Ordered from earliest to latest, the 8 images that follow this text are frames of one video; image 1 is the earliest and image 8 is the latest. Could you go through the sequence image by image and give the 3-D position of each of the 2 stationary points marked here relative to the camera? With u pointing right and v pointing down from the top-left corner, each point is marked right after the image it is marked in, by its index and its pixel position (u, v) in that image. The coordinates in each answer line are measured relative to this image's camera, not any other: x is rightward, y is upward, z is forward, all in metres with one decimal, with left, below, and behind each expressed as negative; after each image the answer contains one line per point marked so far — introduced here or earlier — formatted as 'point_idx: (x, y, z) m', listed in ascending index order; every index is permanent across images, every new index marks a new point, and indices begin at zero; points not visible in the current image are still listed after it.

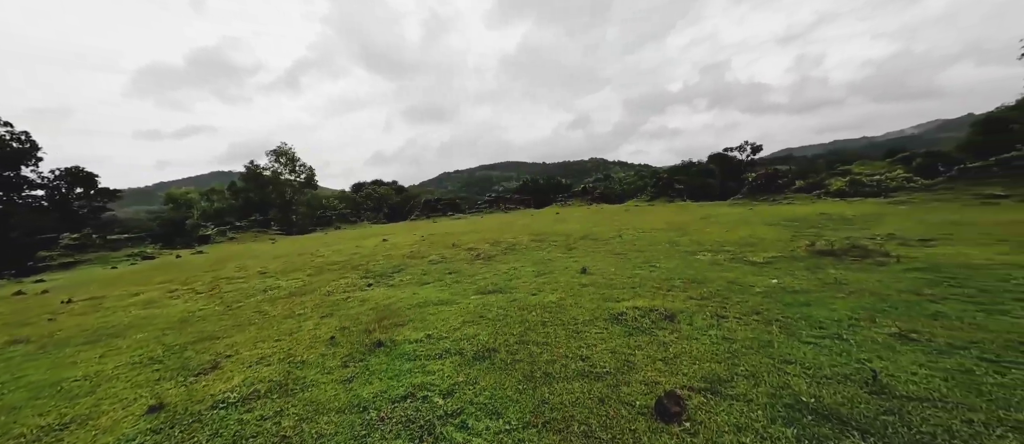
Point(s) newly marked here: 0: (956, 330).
0: (+6.7, -1.7, +5.4) m
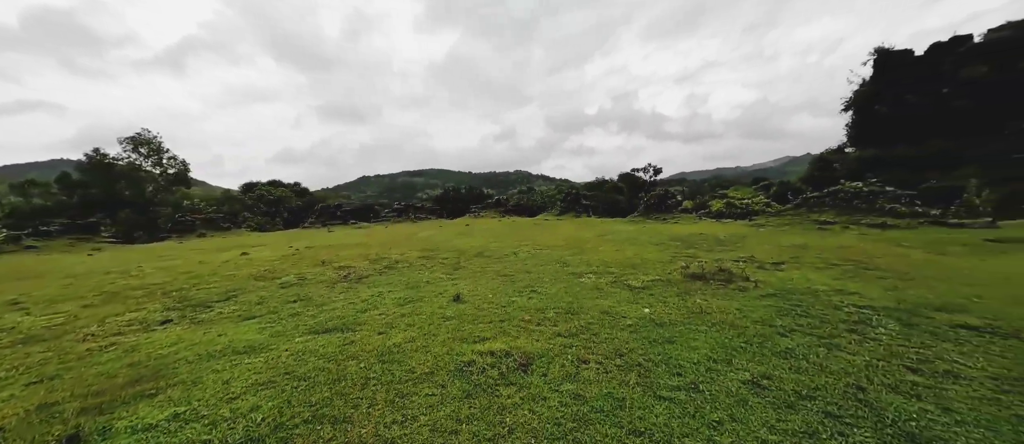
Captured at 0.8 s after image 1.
0: (+4.2, -2.2, +5.1) m
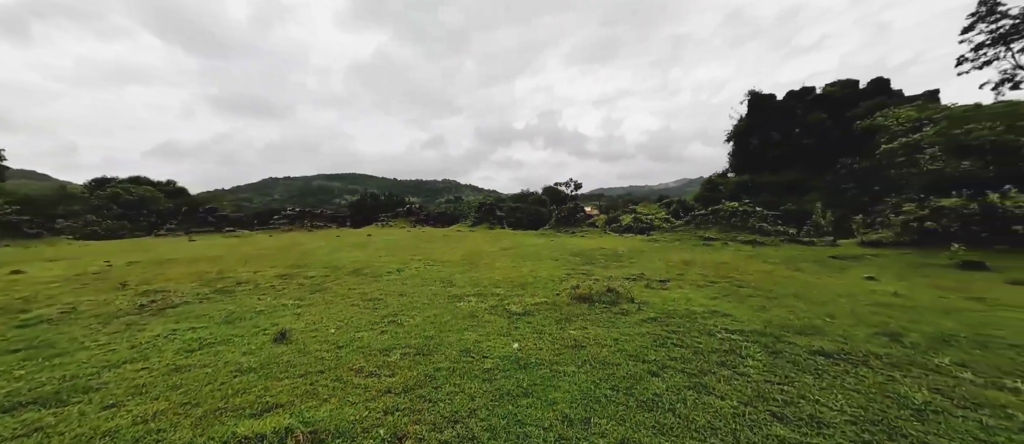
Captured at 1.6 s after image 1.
0: (+1.8, -2.5, +4.1) m
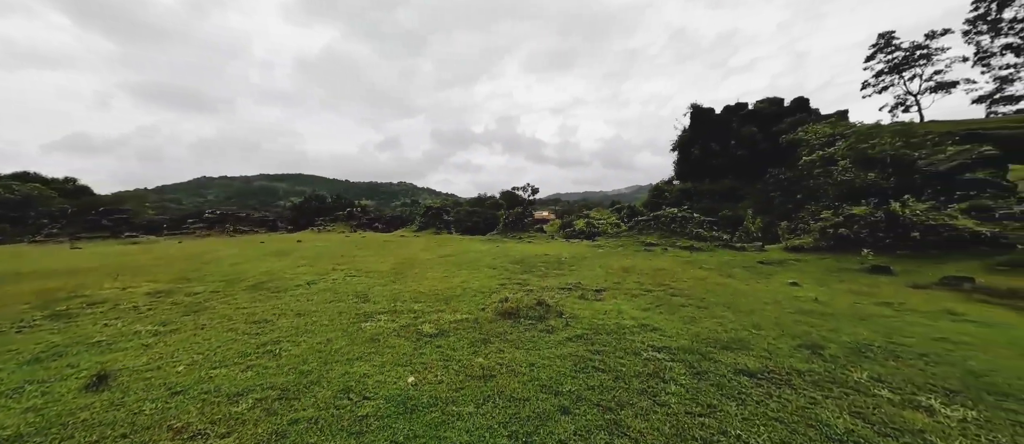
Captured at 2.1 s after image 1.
0: (+0.4, -2.6, +3.2) m
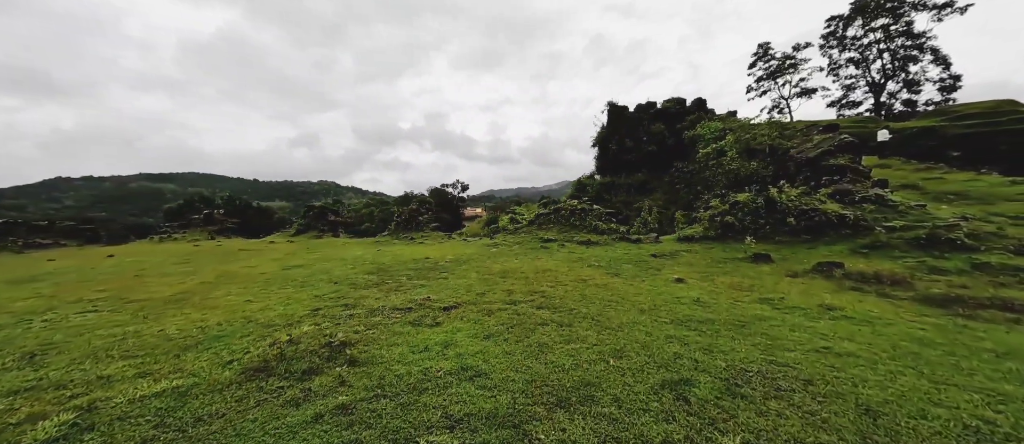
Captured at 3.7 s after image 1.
0: (-2.4, -2.6, +0.2) m
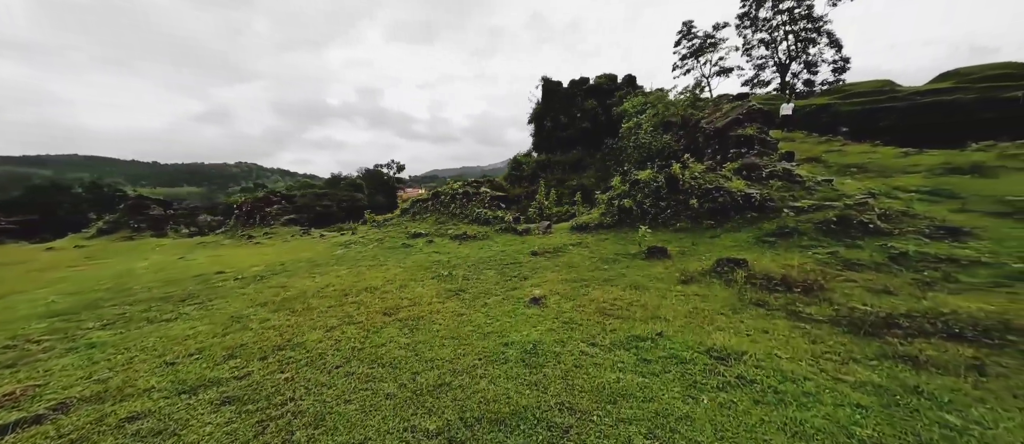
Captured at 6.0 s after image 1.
0: (-5.5, -3.5, -4.4) m
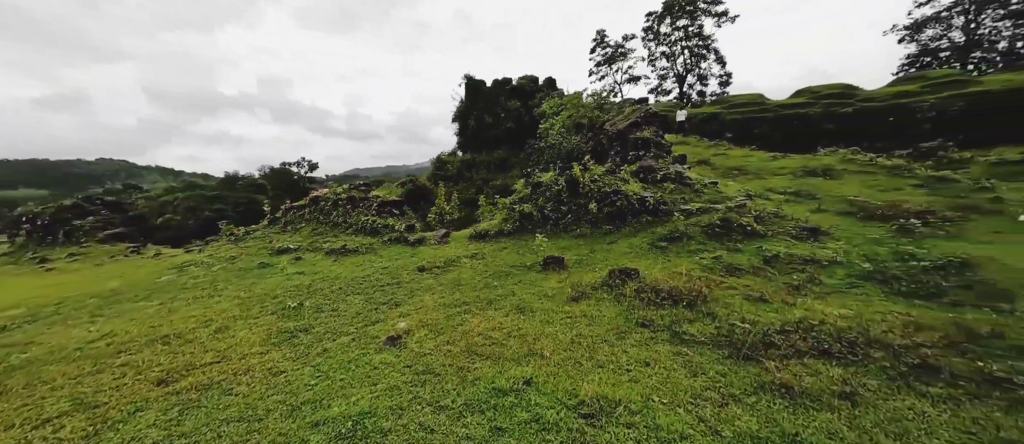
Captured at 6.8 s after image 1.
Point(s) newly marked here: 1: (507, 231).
0: (-5.5, -4.0, -7.0) m
1: (-0.1, -0.3, +13.7) m
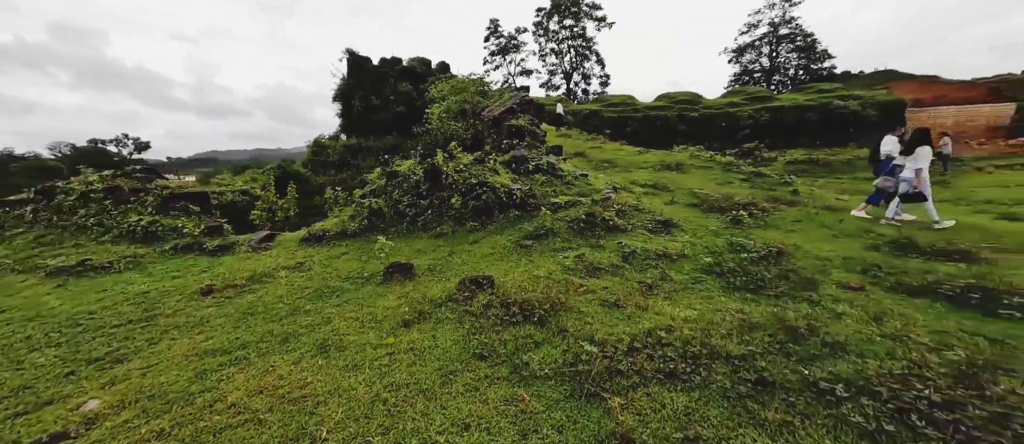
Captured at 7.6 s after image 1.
0: (-4.3, -4.6, -10.0) m
1: (-5.0, -0.2, +11.1) m
